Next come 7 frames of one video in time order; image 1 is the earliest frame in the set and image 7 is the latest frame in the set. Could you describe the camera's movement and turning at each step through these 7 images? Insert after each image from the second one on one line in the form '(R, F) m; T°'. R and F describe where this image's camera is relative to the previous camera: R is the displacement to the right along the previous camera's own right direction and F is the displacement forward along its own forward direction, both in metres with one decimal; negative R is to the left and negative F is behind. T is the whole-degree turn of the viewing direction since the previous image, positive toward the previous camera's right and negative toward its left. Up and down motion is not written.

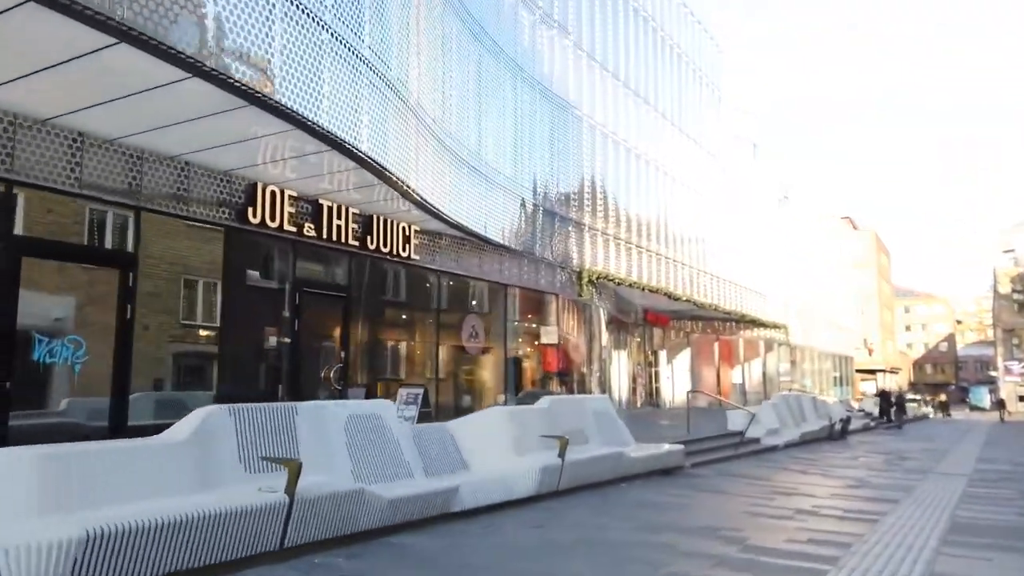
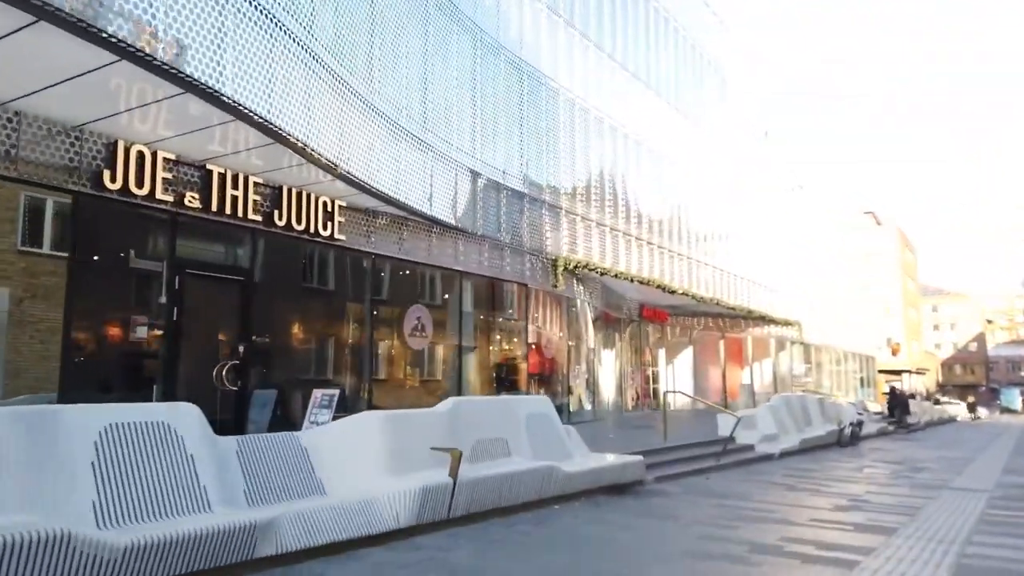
(+1.4, +2.1) m; -2°
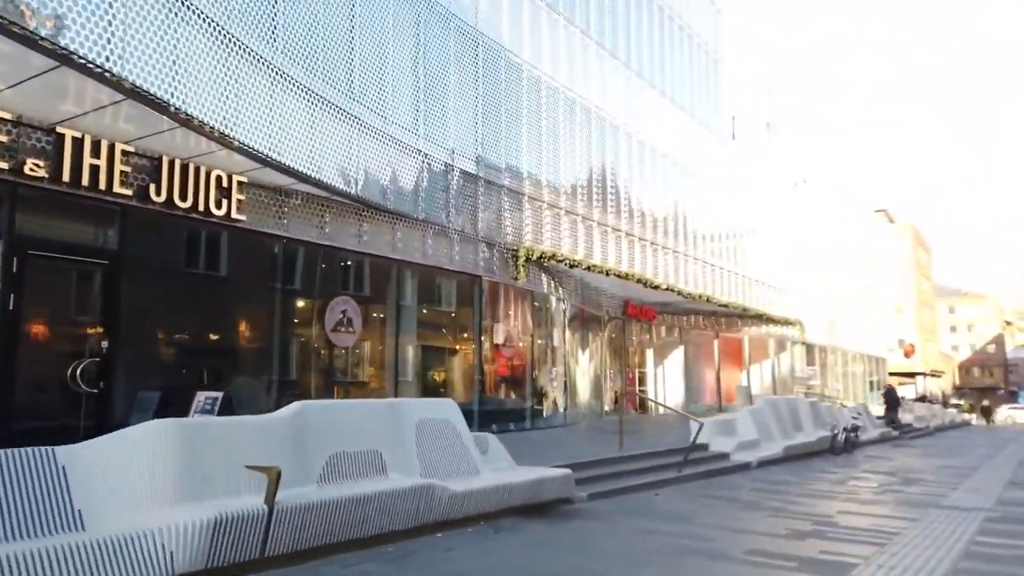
(+1.4, +1.7) m; -1°
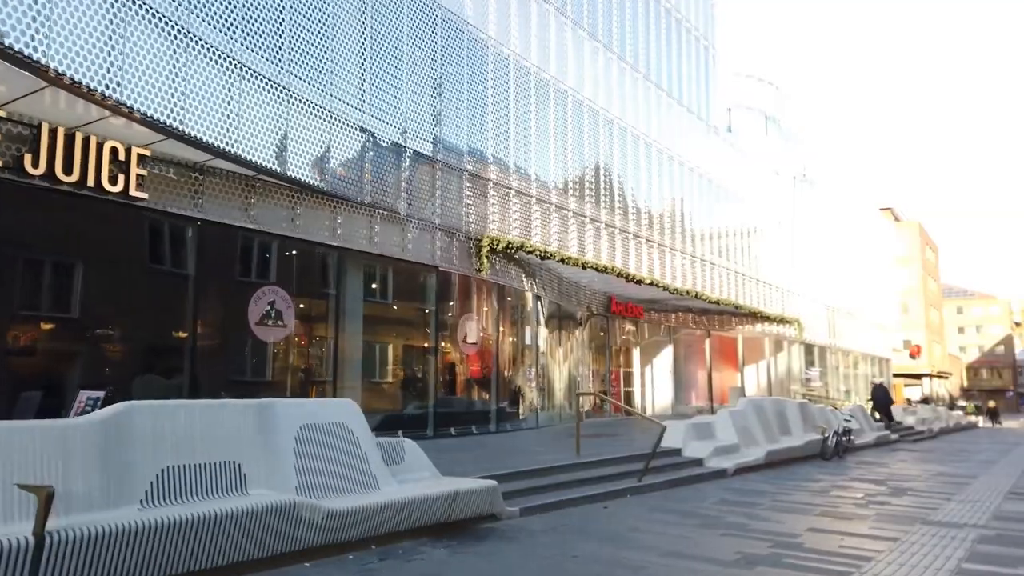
(+1.0, +1.3) m; -1°
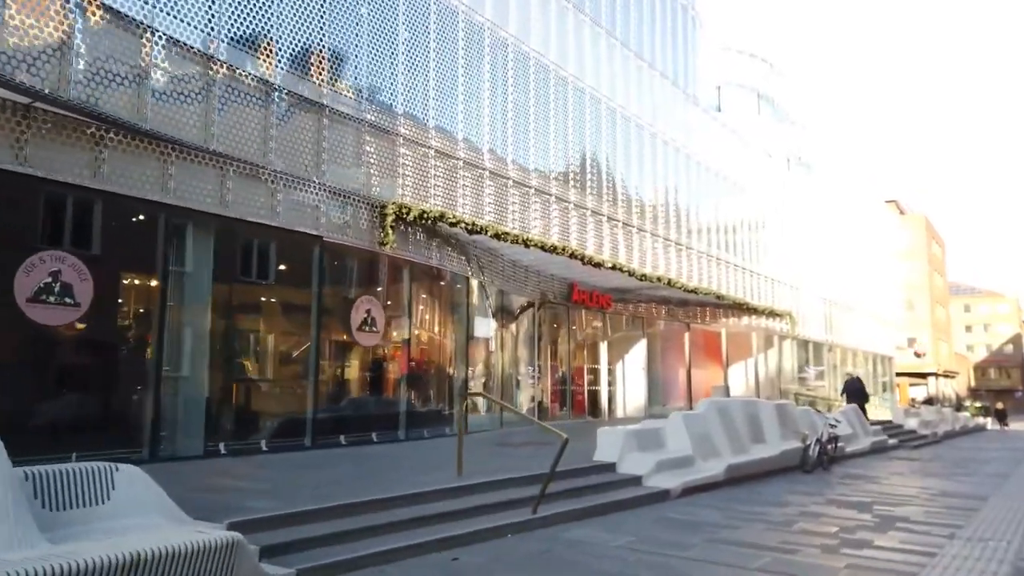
(+1.8, +3.0) m; 0°
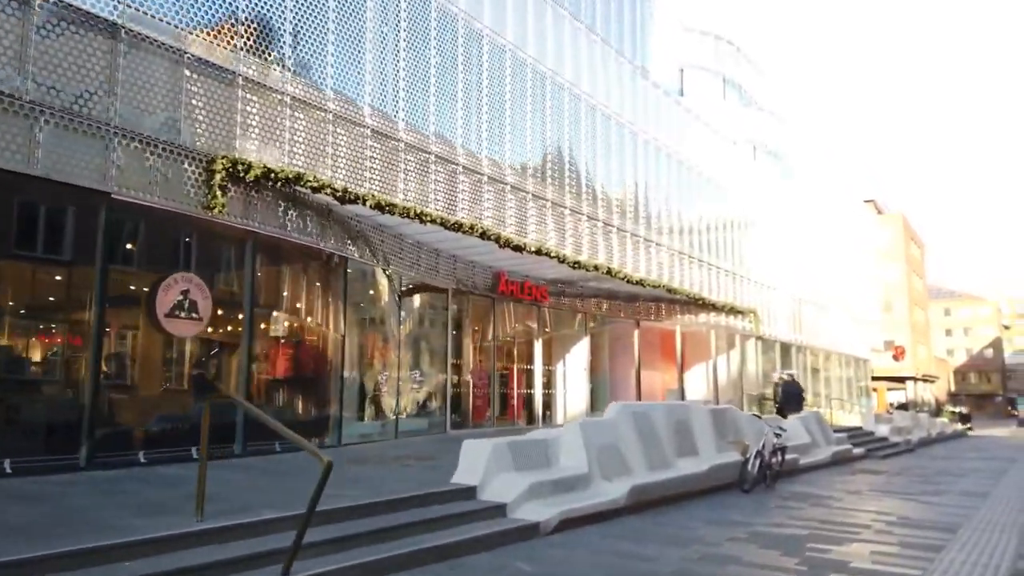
(+1.9, +2.8) m; +1°
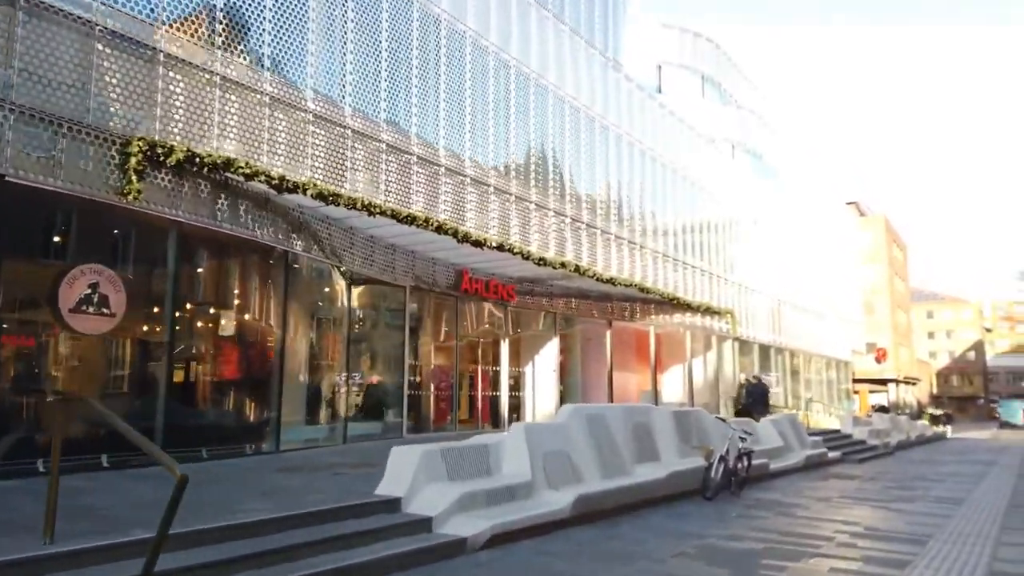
(+0.7, +0.8) m; +1°
